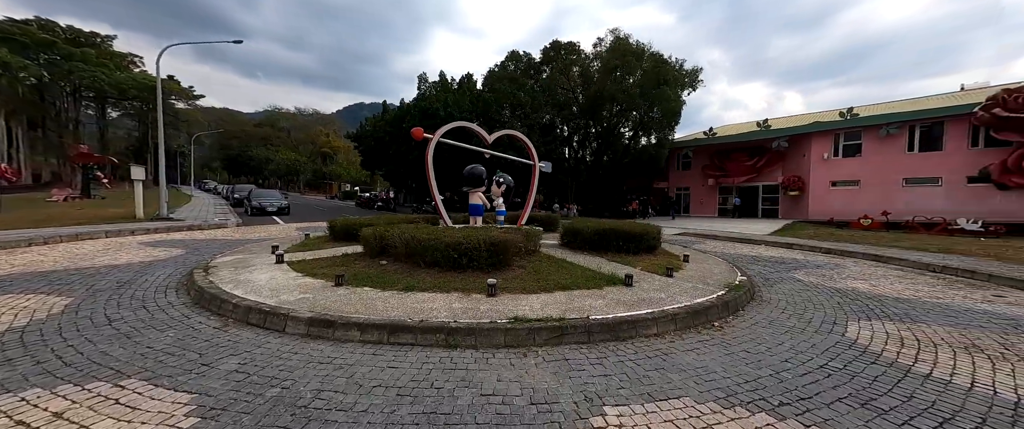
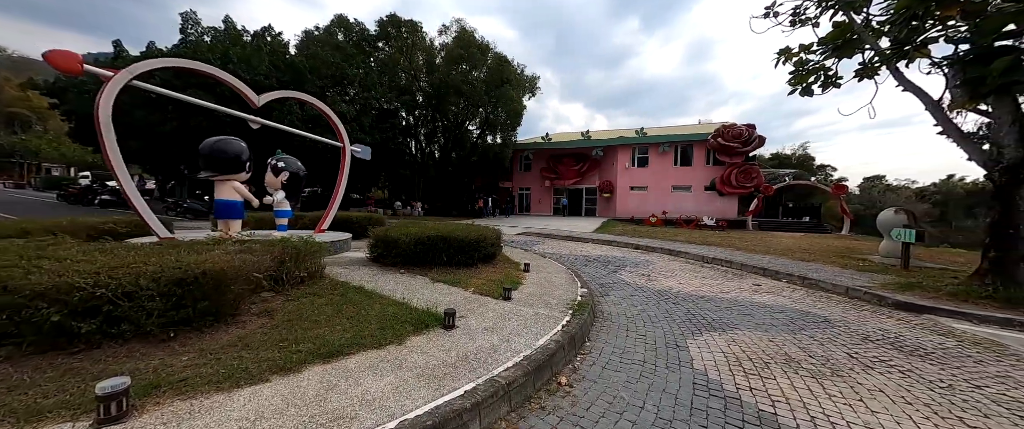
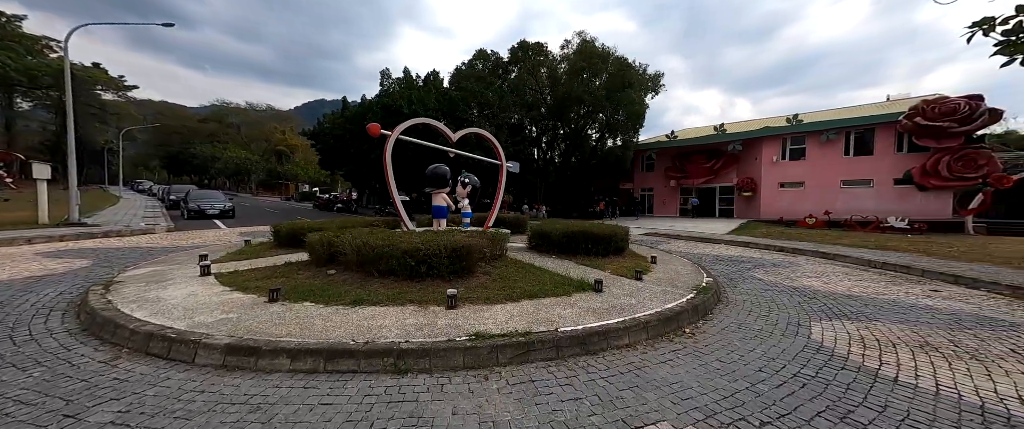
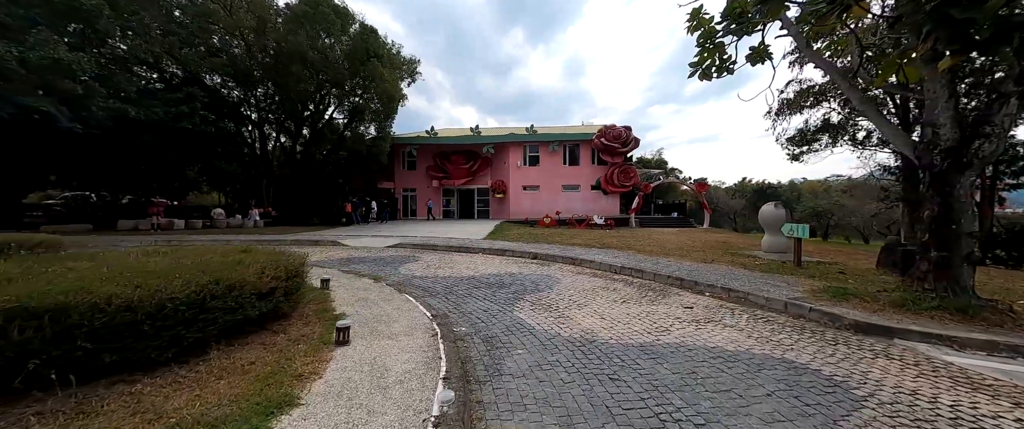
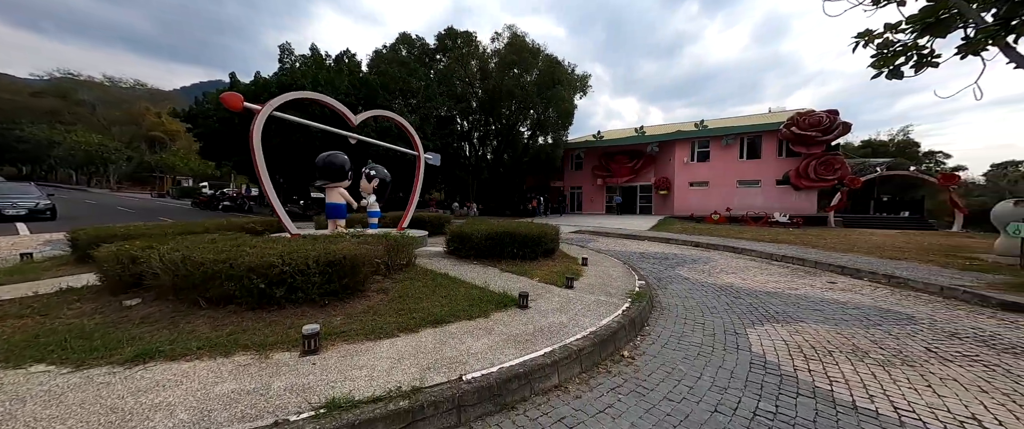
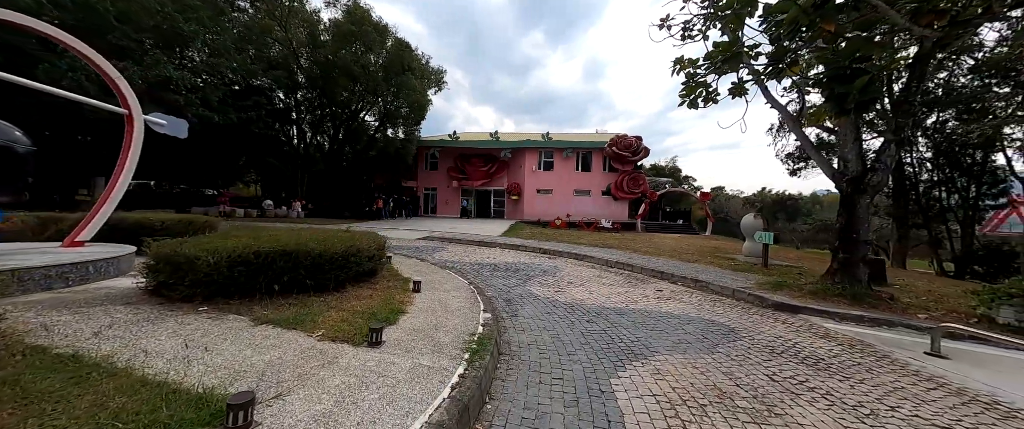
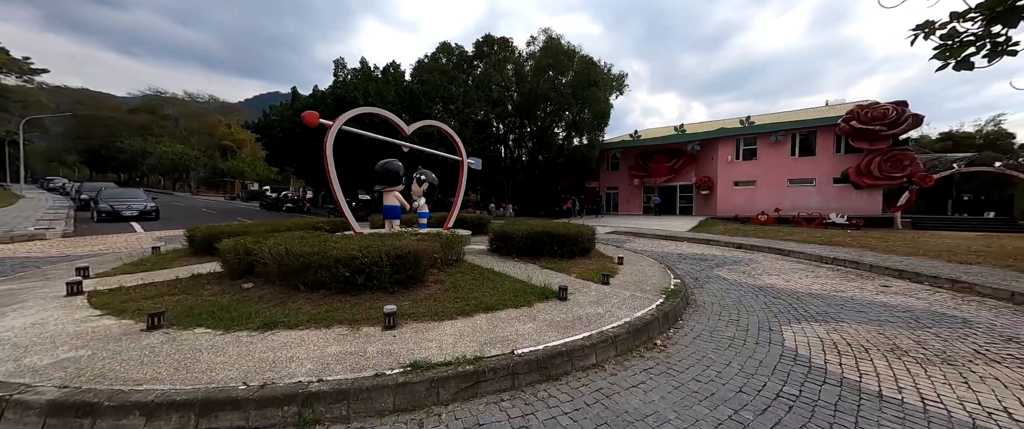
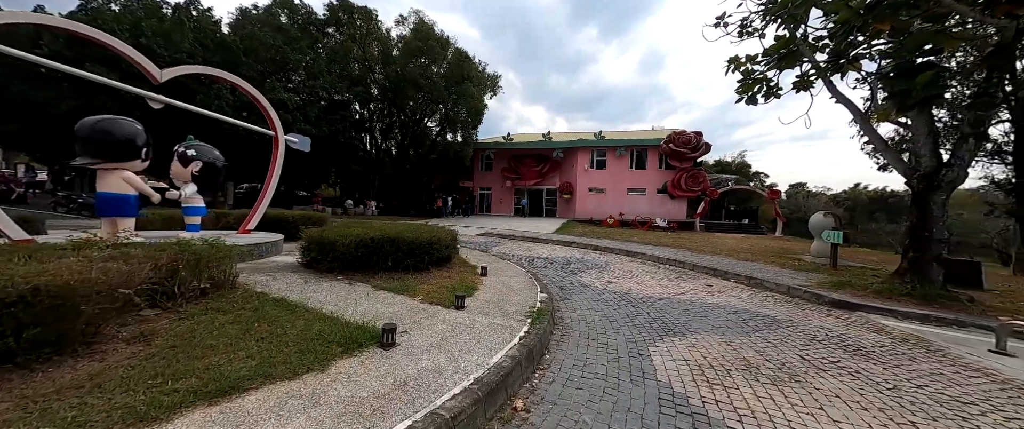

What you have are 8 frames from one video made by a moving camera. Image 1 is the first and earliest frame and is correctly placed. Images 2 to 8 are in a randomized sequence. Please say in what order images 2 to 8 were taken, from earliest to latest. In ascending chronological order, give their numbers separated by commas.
3, 7, 5, 2, 8, 6, 4
